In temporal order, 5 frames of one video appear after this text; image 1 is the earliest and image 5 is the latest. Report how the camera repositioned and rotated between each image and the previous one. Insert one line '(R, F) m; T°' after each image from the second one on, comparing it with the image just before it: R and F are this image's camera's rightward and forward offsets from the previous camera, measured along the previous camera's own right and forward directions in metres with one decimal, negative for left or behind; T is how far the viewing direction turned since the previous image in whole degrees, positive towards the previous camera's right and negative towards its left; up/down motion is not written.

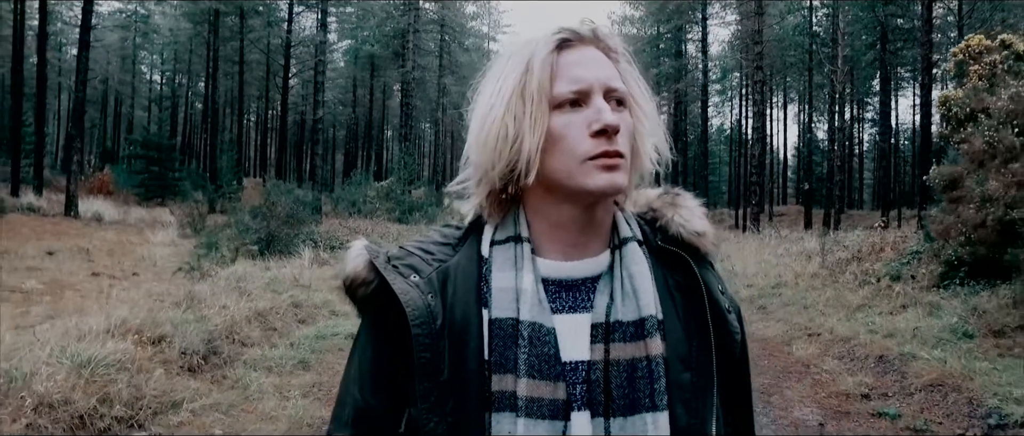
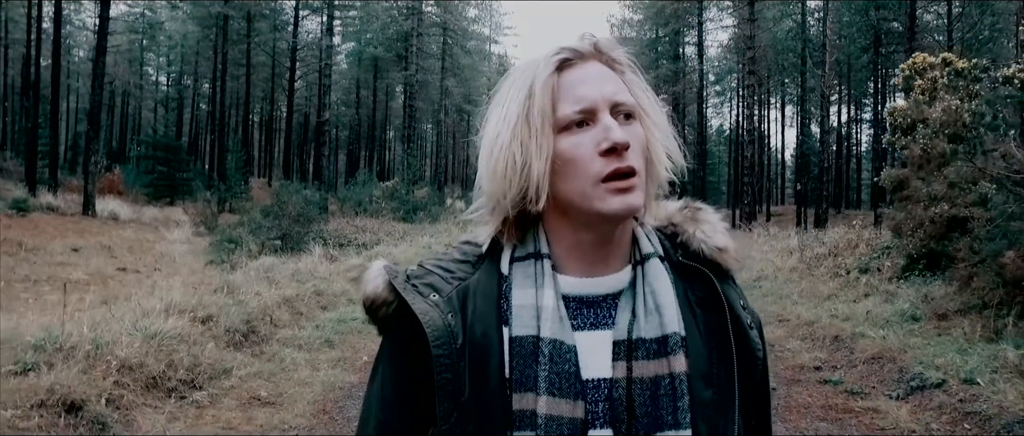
(0.0, -1.0) m; 0°
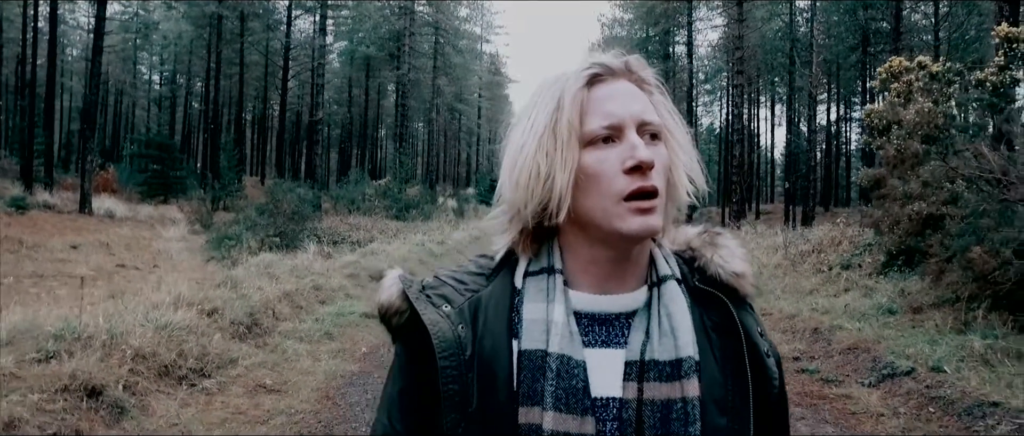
(0.0, -0.3) m; +1°
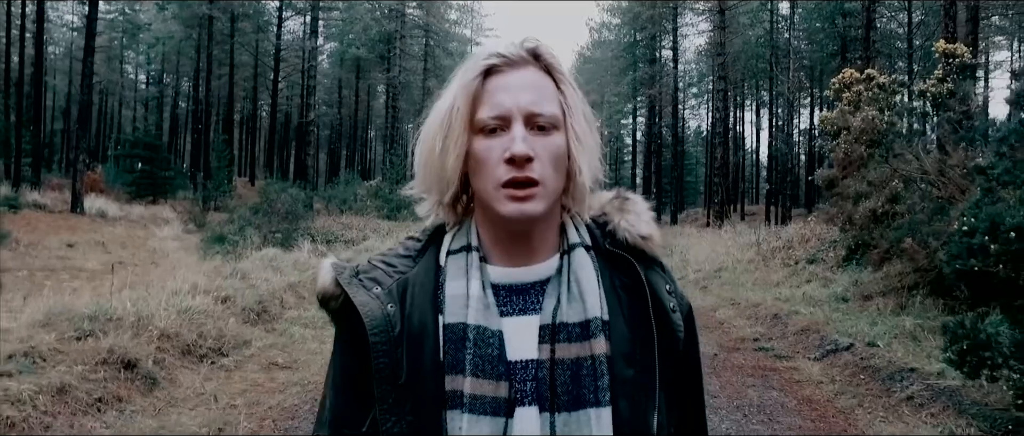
(0.0, -0.8) m; +1°
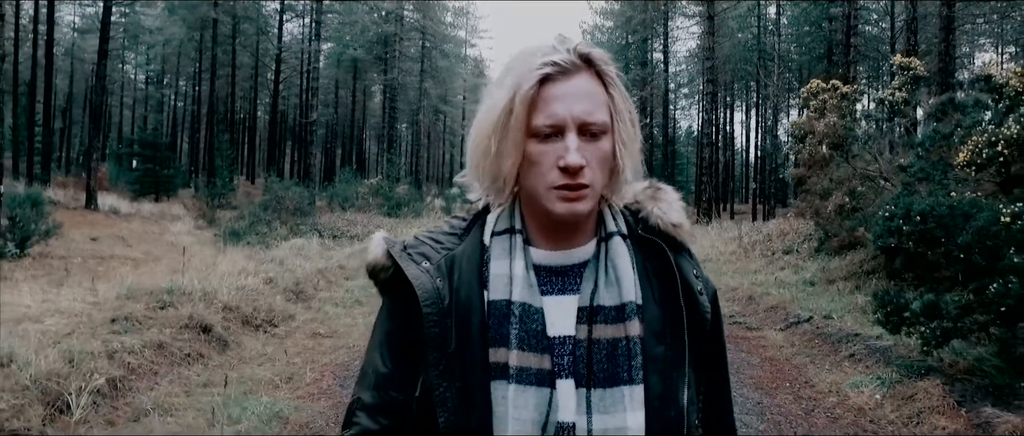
(-0.2, -1.2) m; +1°
